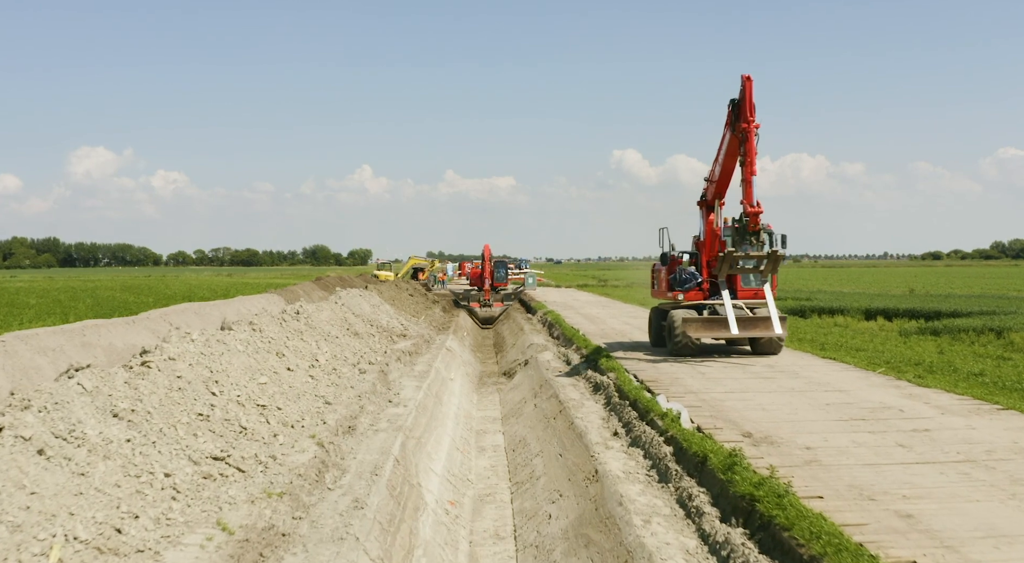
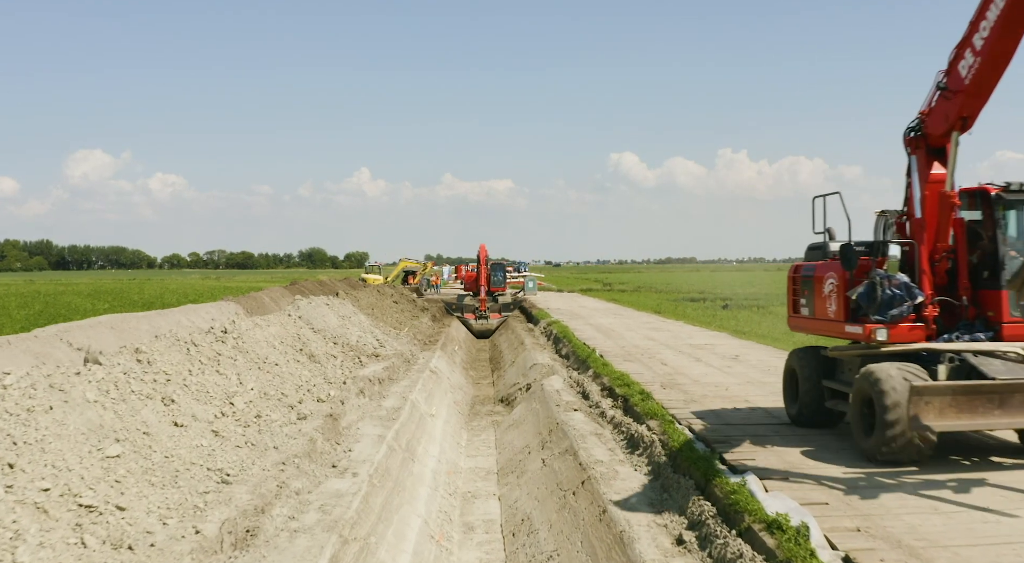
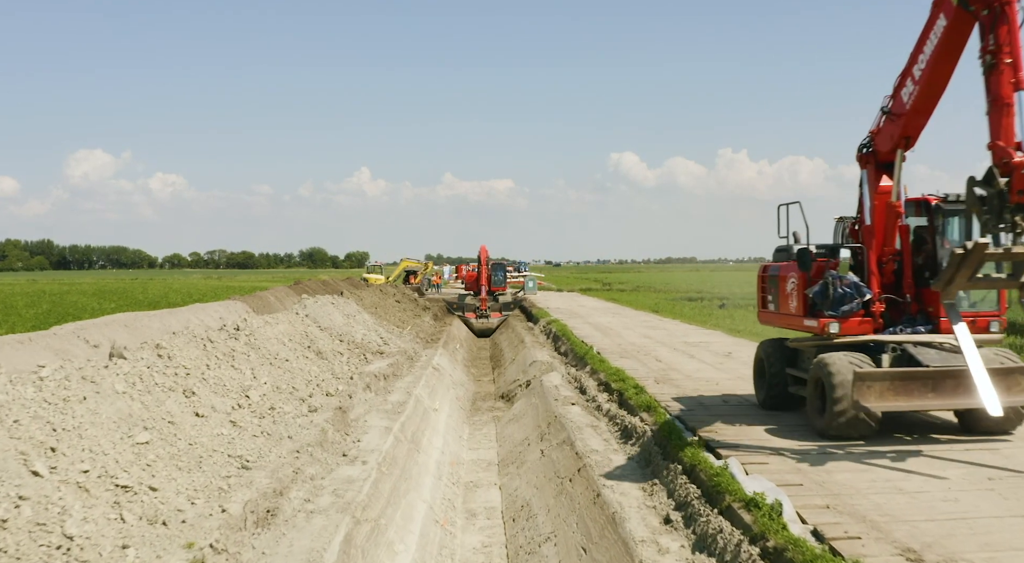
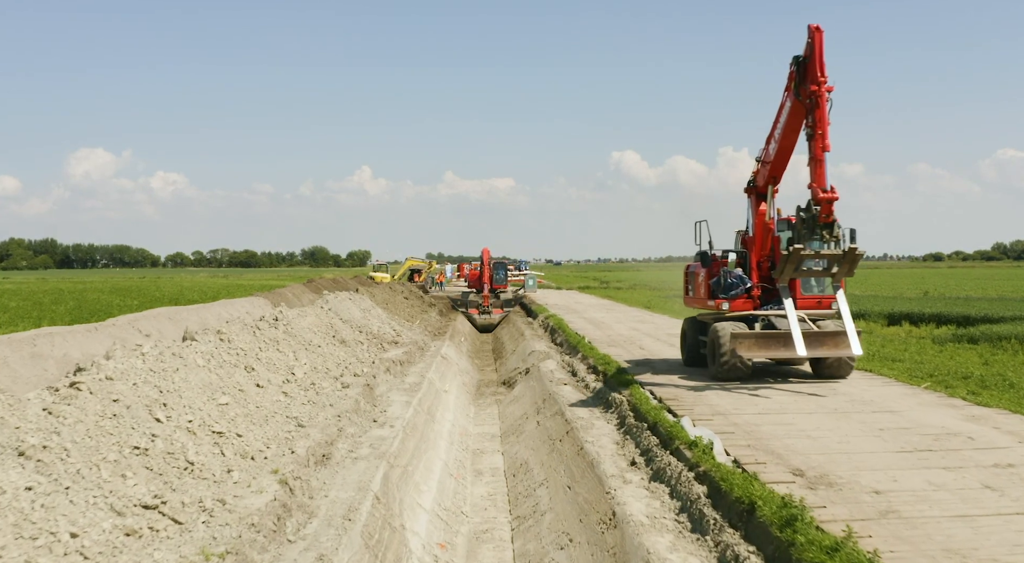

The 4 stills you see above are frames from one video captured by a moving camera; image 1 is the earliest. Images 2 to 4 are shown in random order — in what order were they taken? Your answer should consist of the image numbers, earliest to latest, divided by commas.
4, 3, 2
